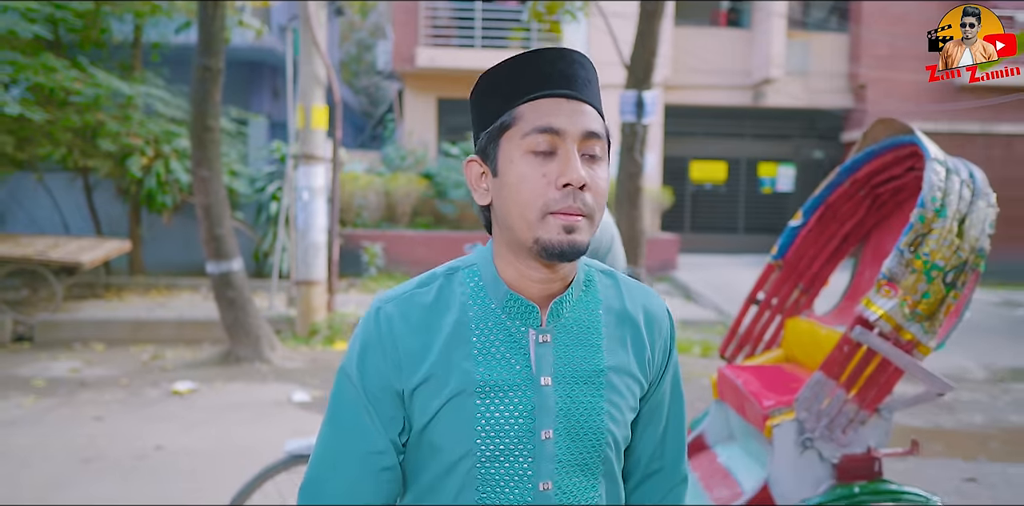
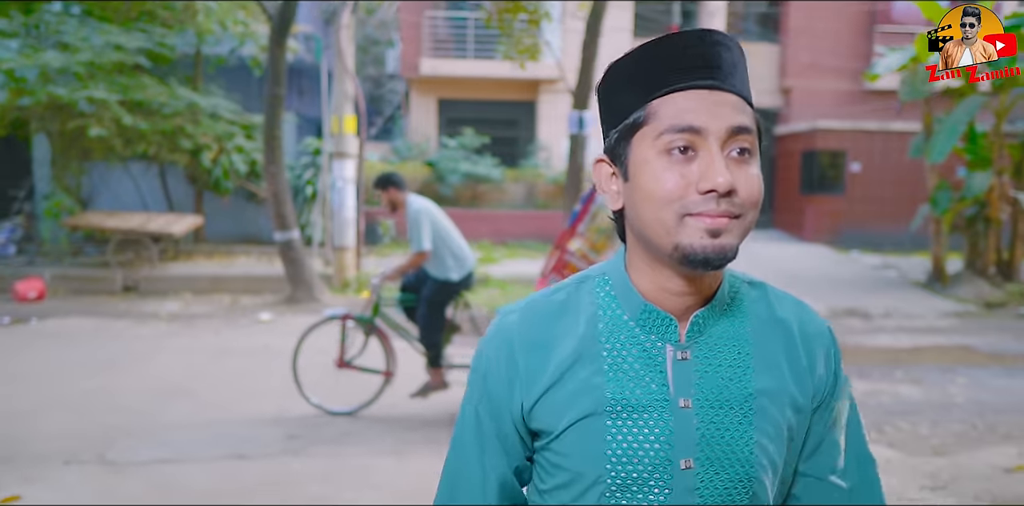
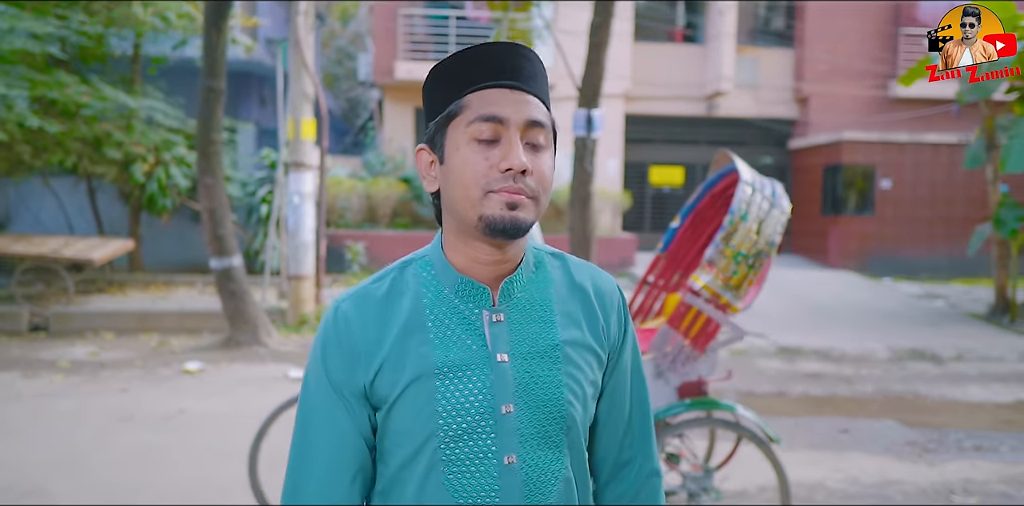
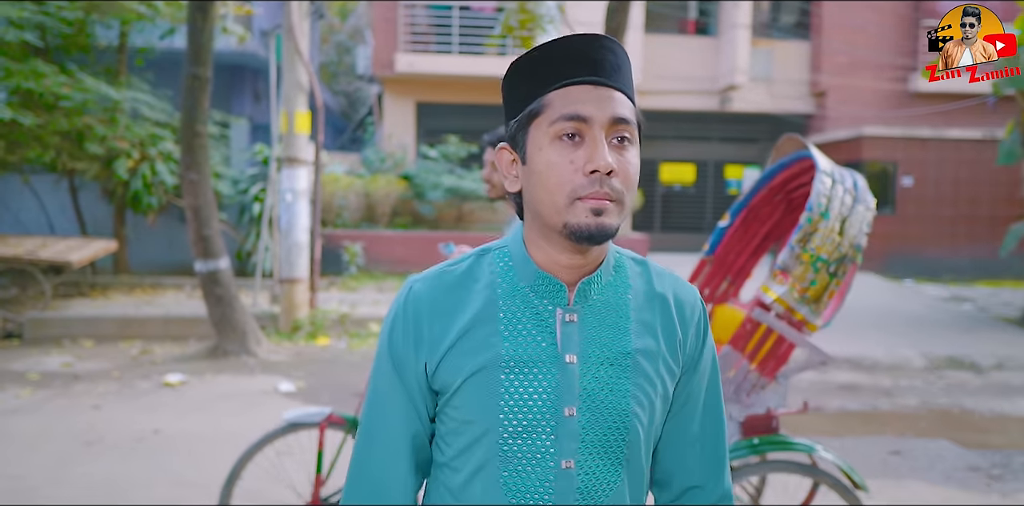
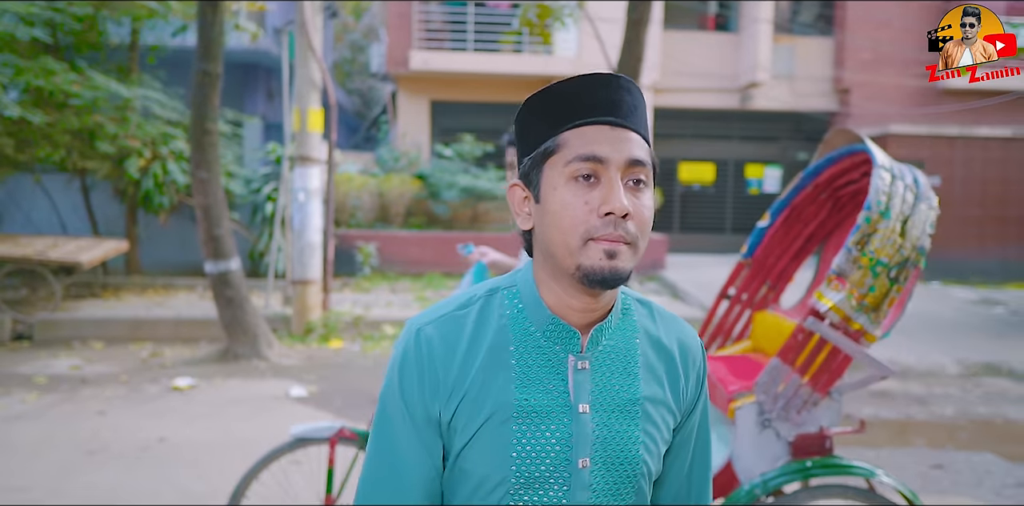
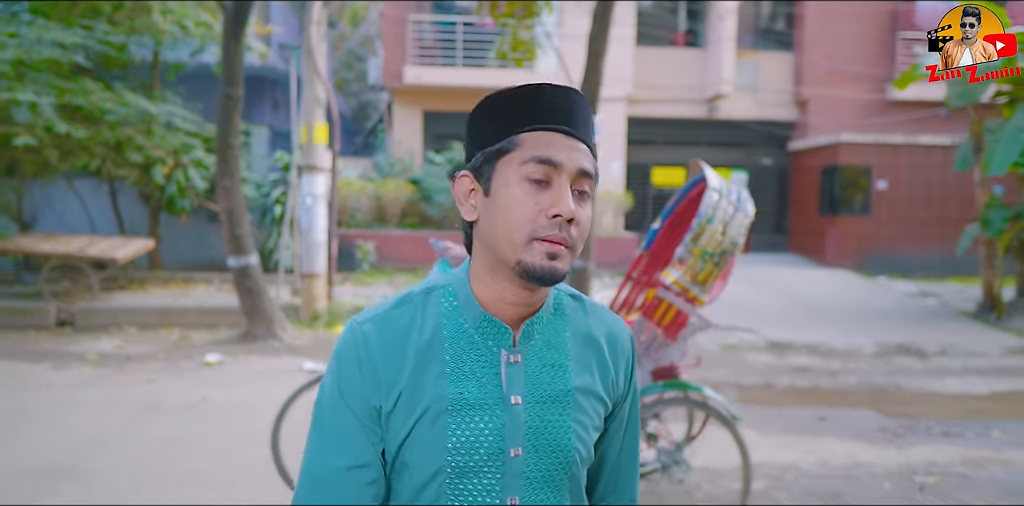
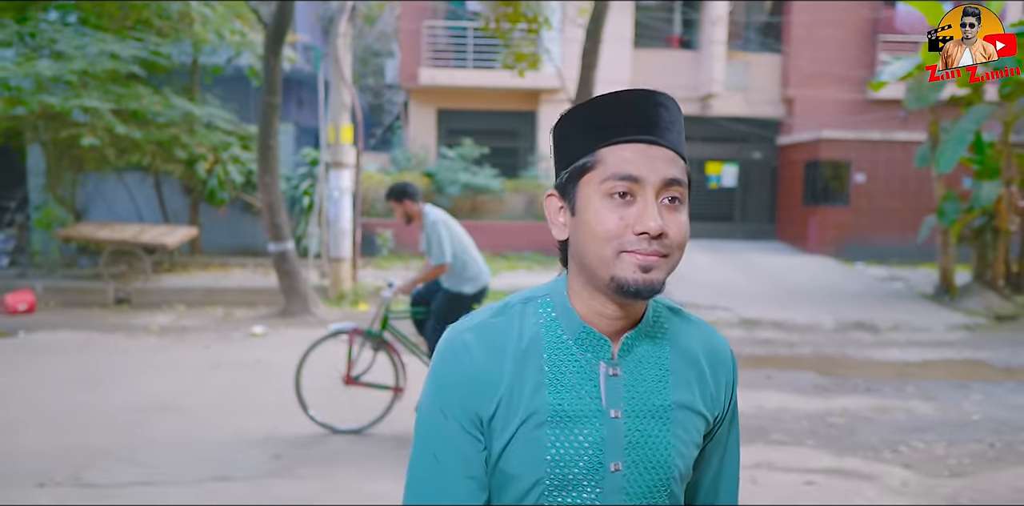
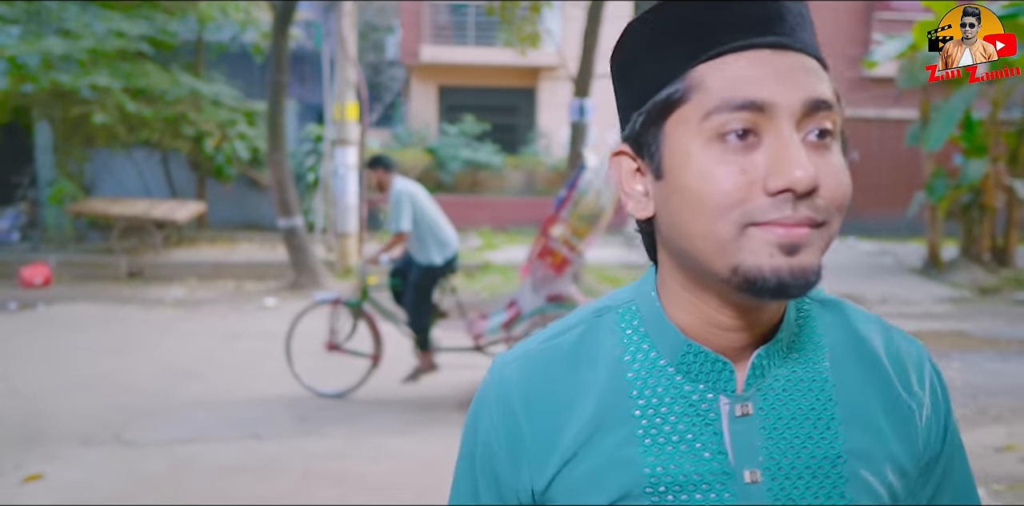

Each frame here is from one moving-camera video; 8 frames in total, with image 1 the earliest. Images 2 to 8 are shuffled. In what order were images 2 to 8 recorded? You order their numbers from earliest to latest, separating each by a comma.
5, 4, 3, 6, 7, 2, 8
